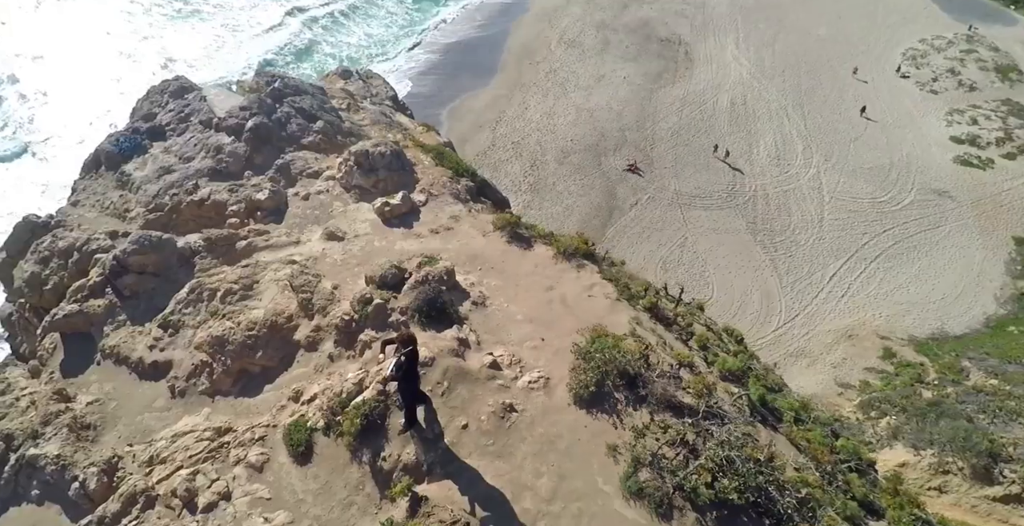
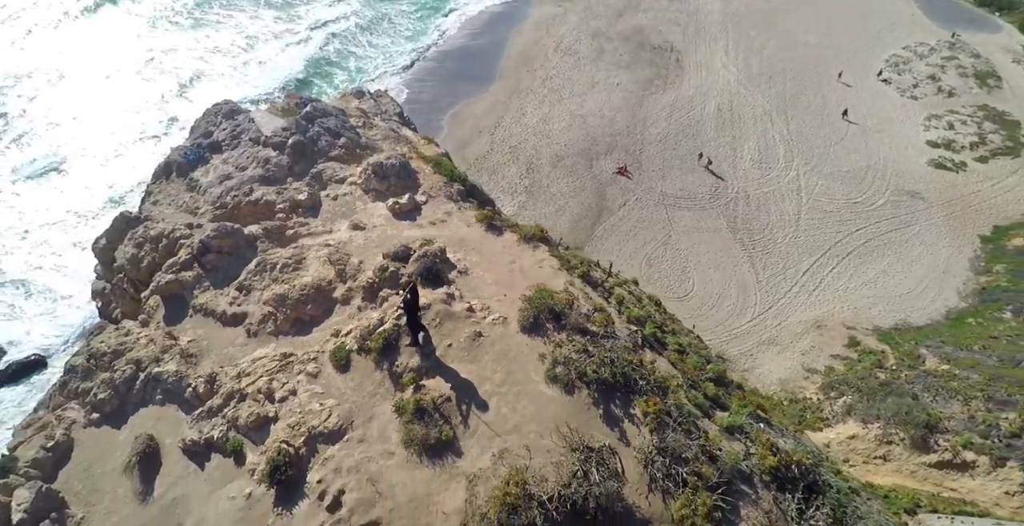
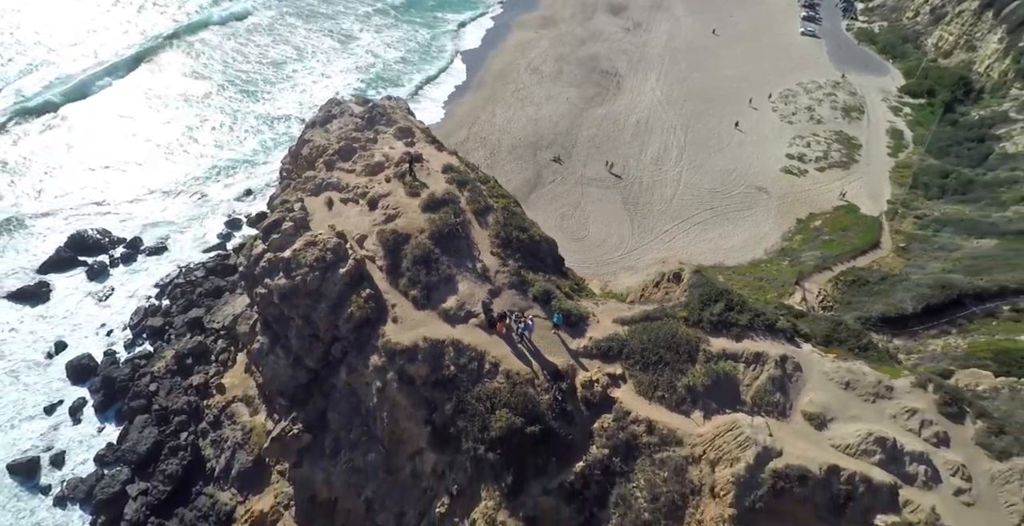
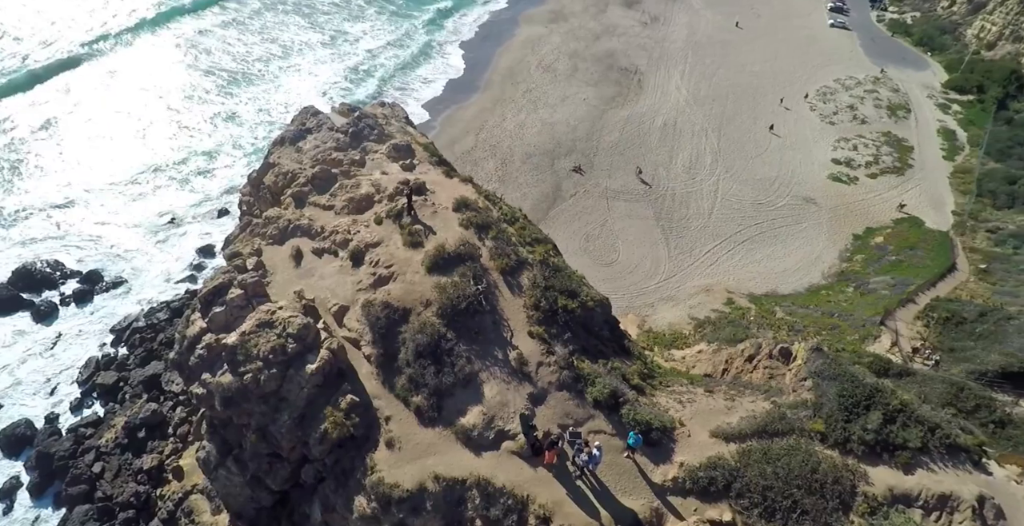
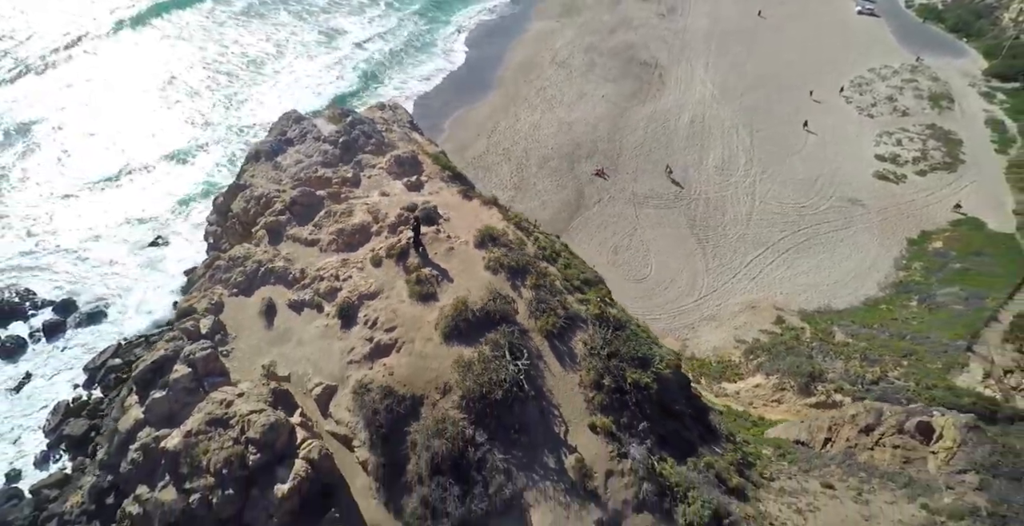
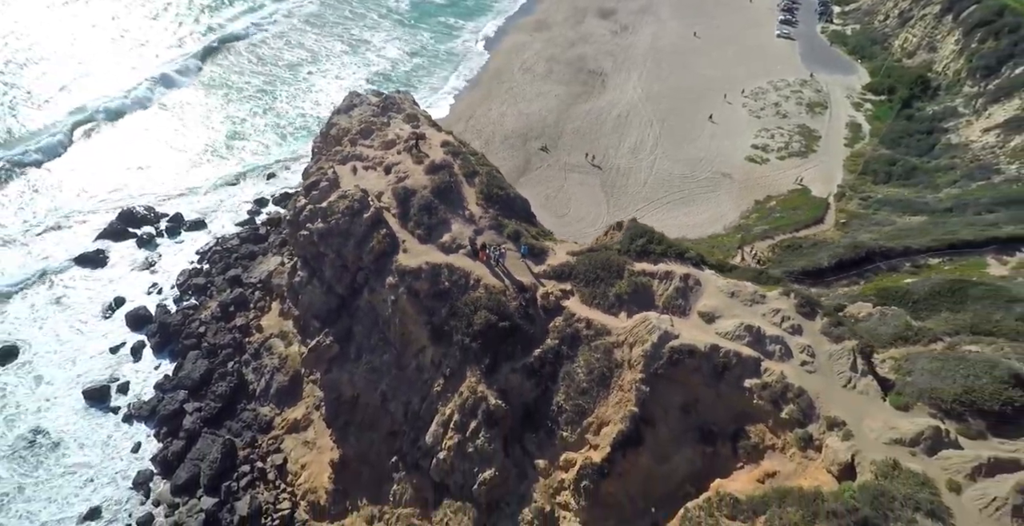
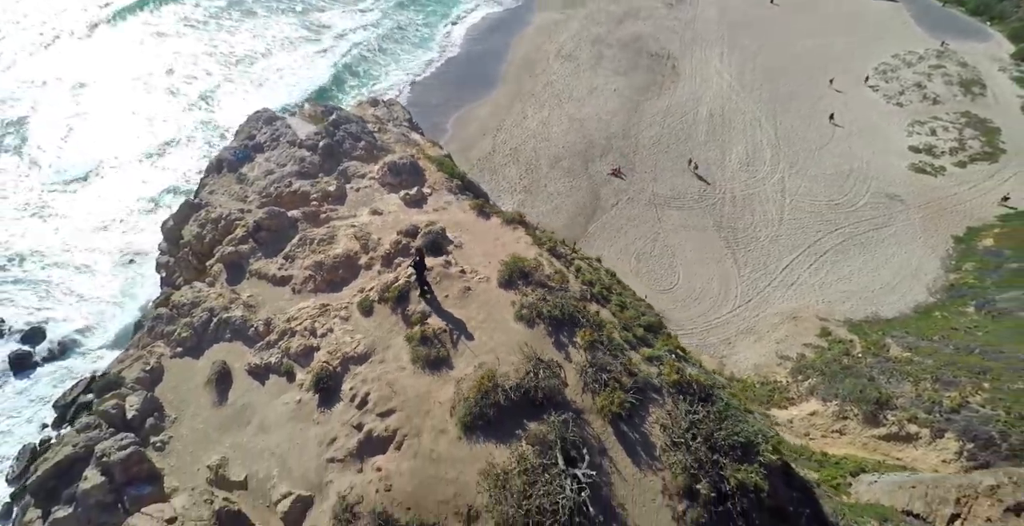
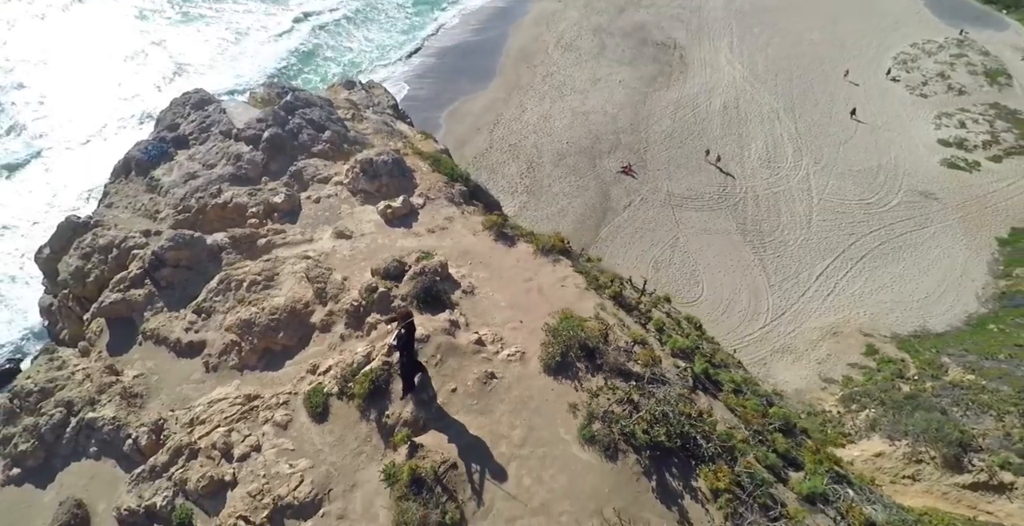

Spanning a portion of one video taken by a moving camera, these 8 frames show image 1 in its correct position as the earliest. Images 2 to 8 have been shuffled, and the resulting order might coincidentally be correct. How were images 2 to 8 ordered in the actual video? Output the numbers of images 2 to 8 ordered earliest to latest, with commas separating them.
8, 2, 7, 5, 4, 3, 6
